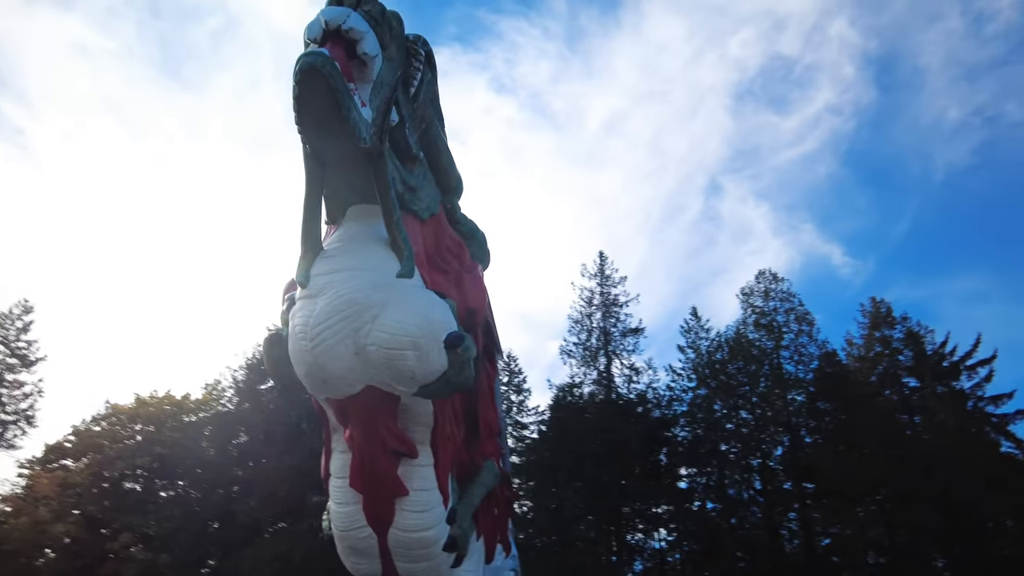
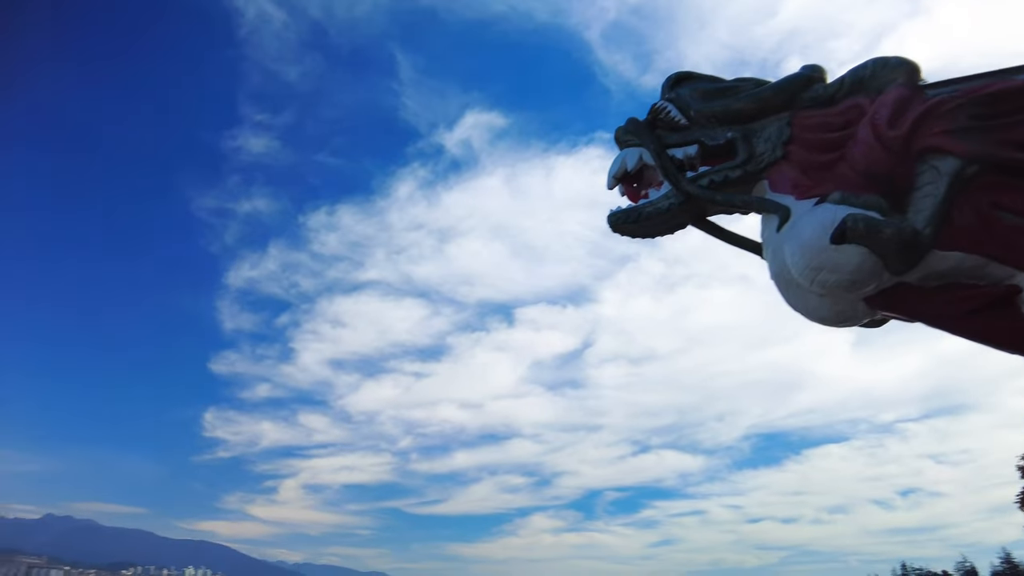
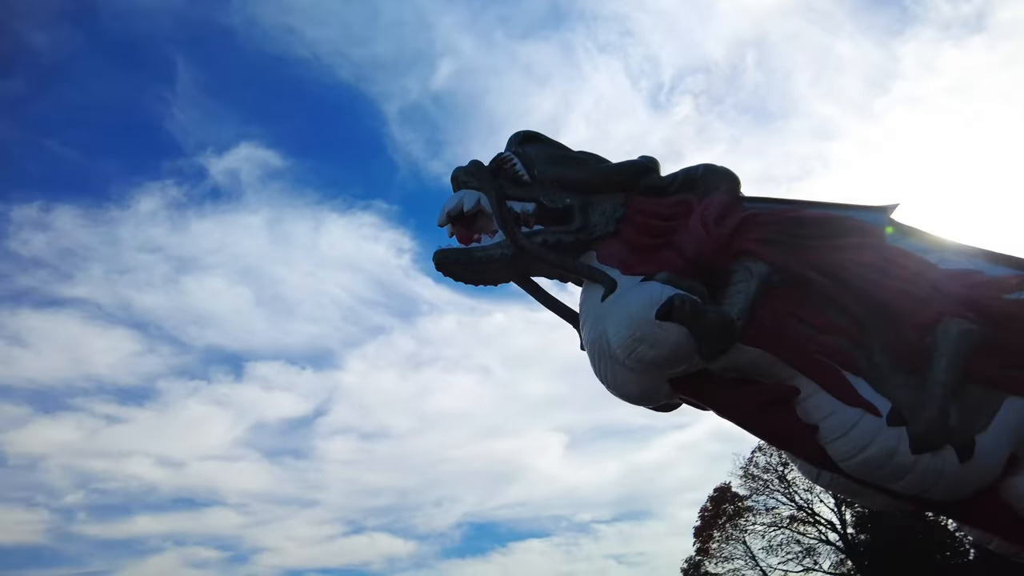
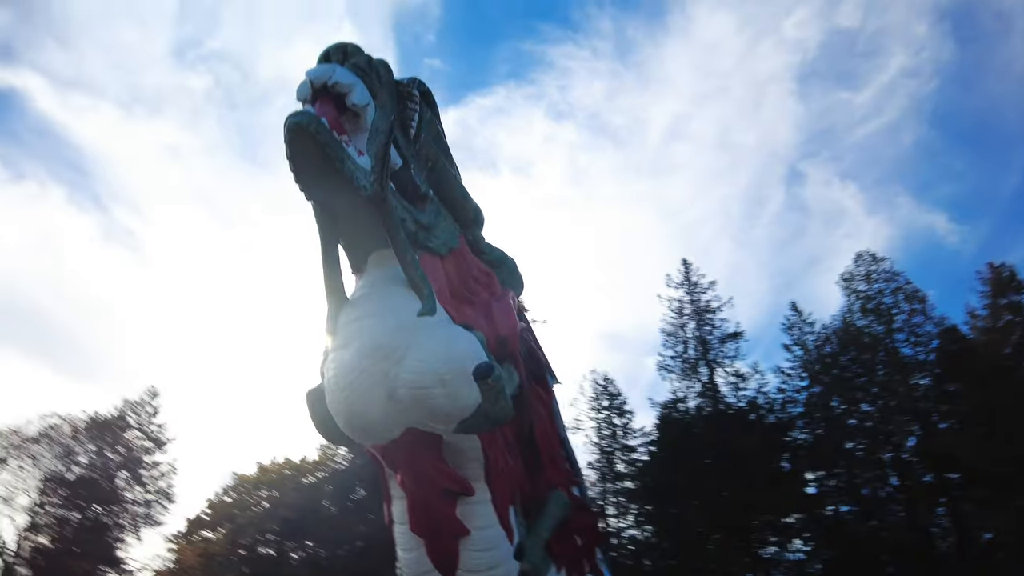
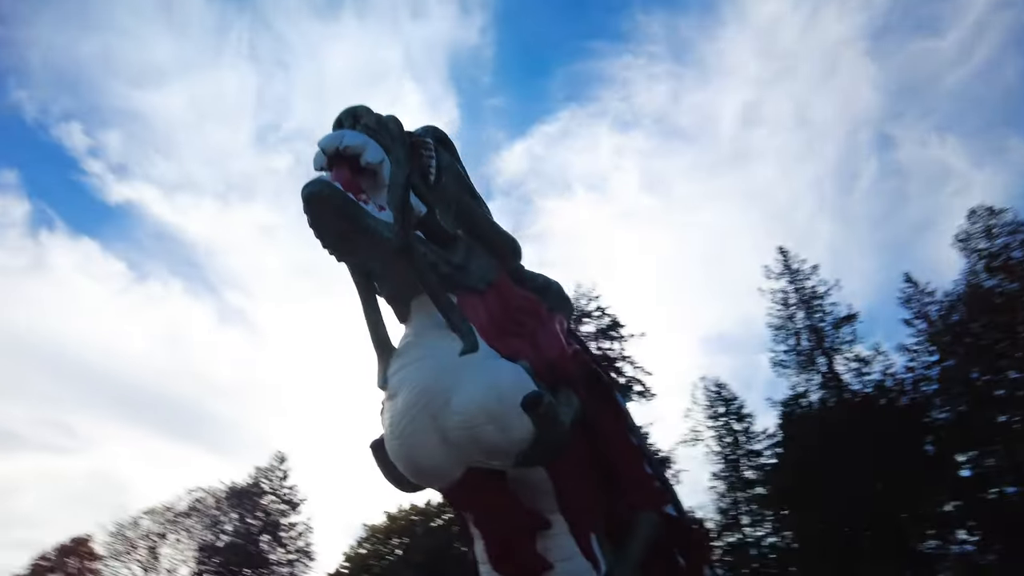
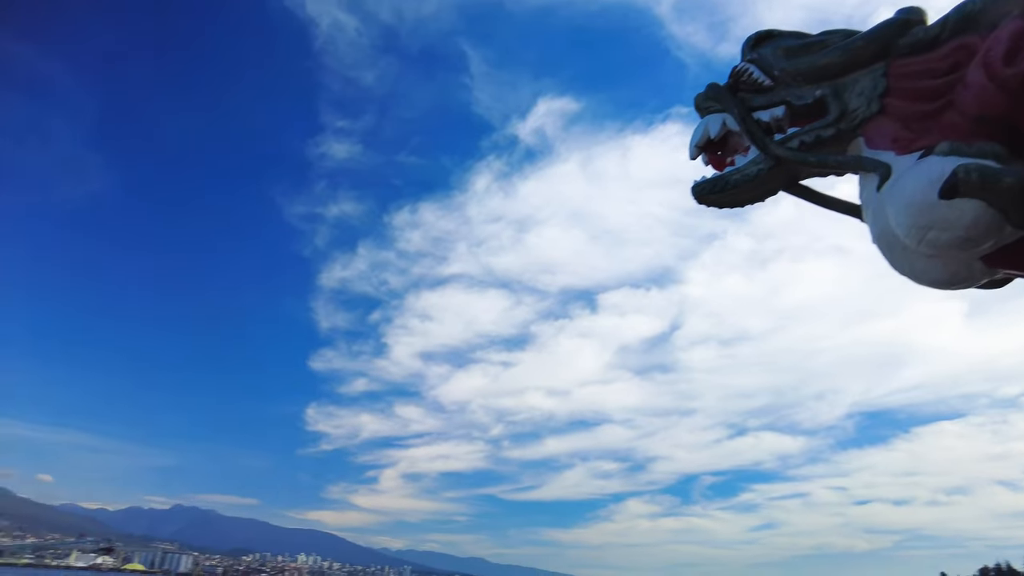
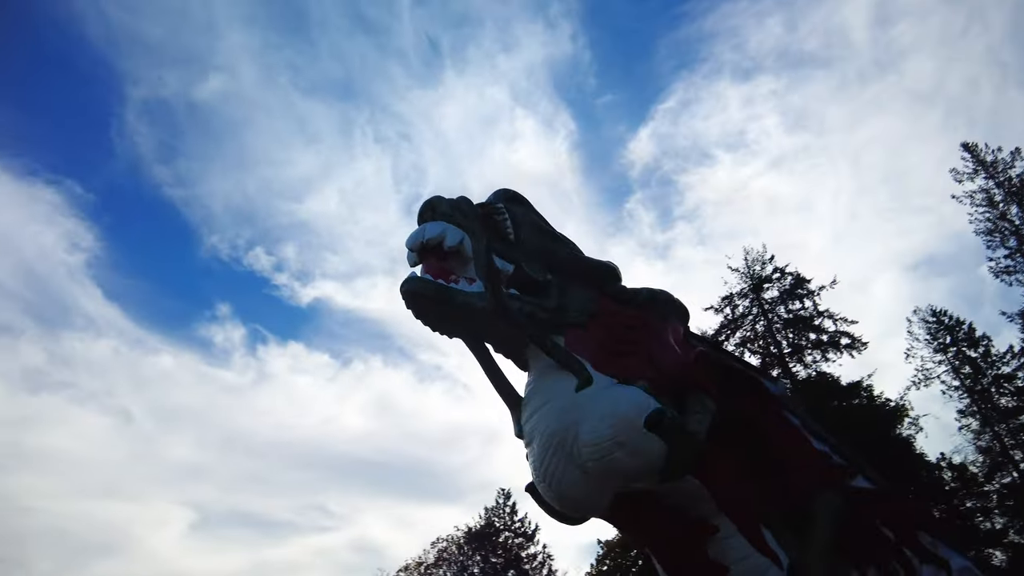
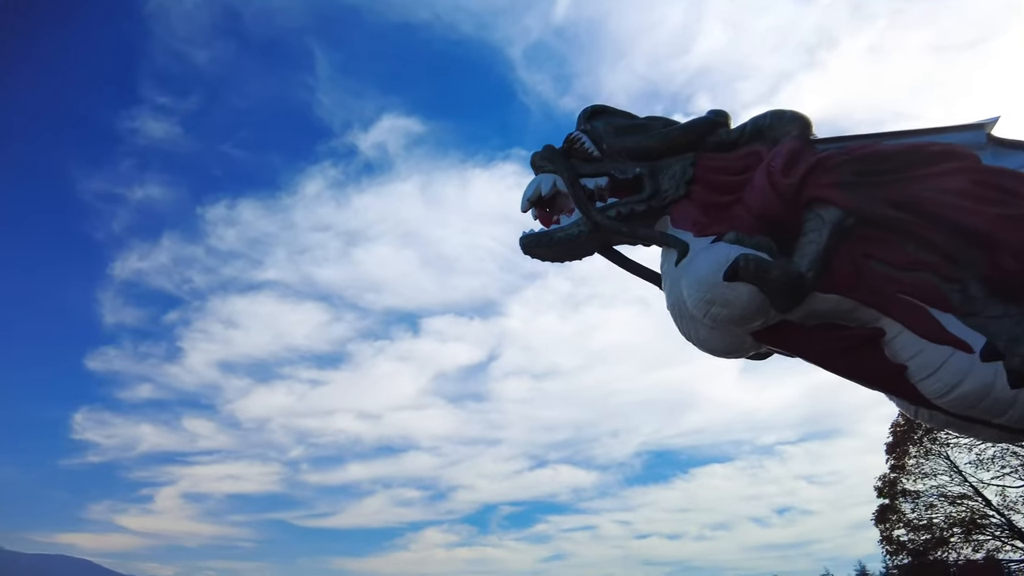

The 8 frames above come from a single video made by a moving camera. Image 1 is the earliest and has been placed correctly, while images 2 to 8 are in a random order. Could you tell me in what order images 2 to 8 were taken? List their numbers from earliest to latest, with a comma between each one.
4, 5, 7, 3, 8, 2, 6
